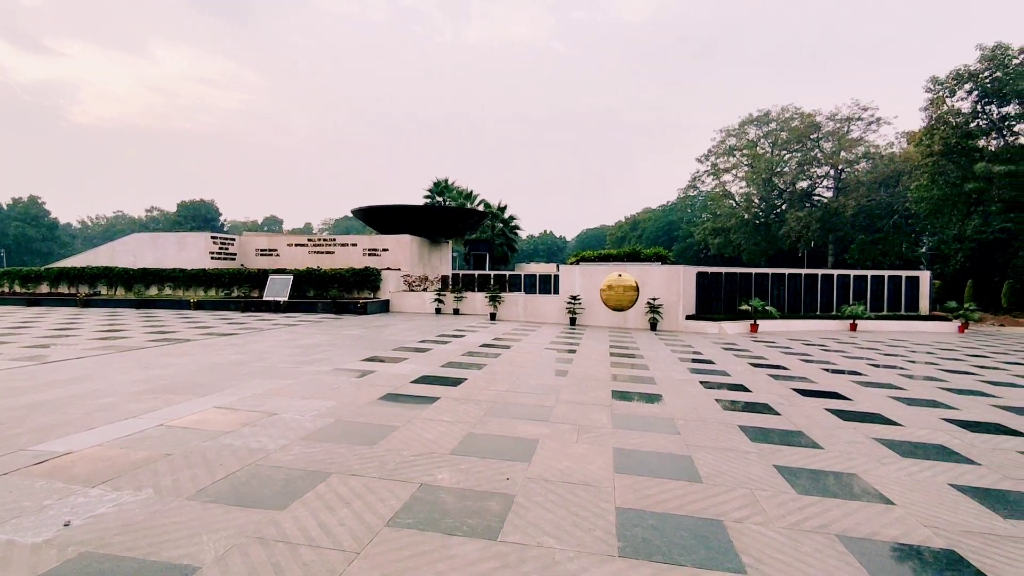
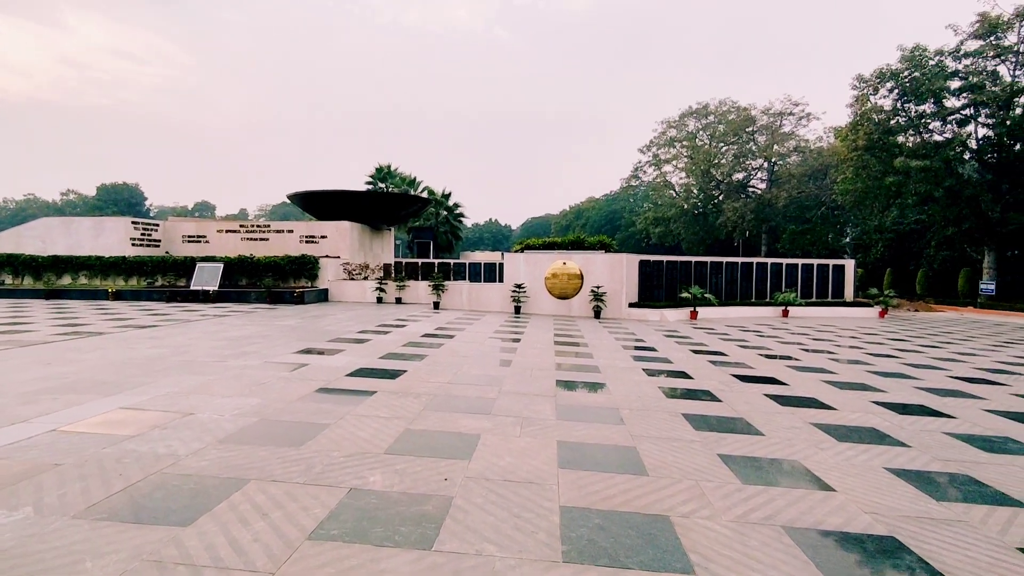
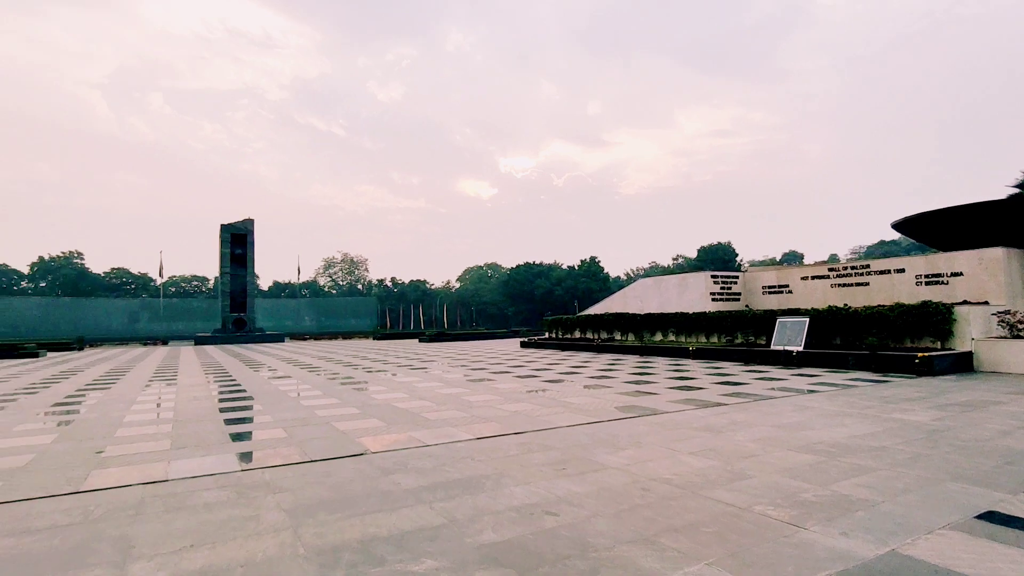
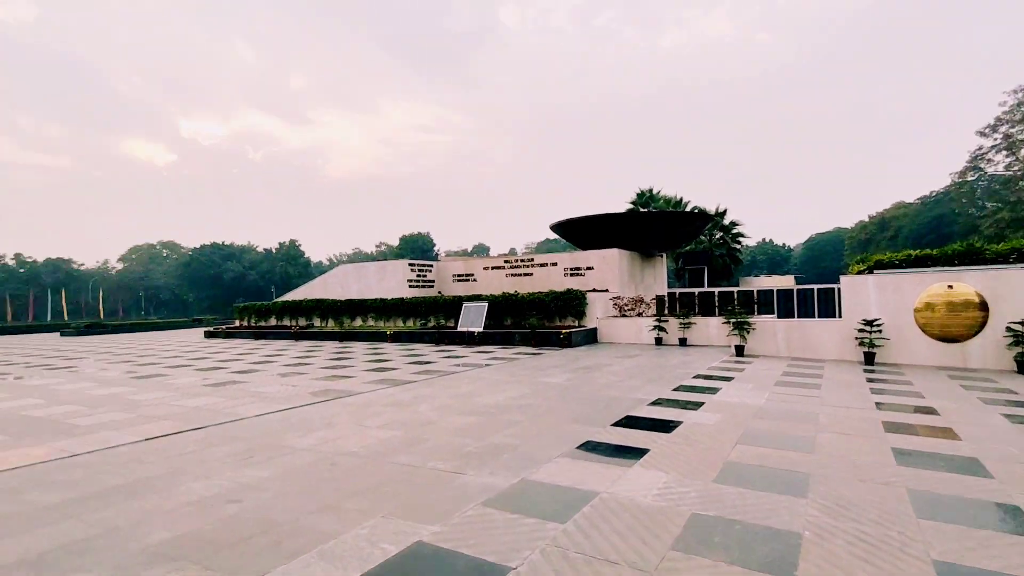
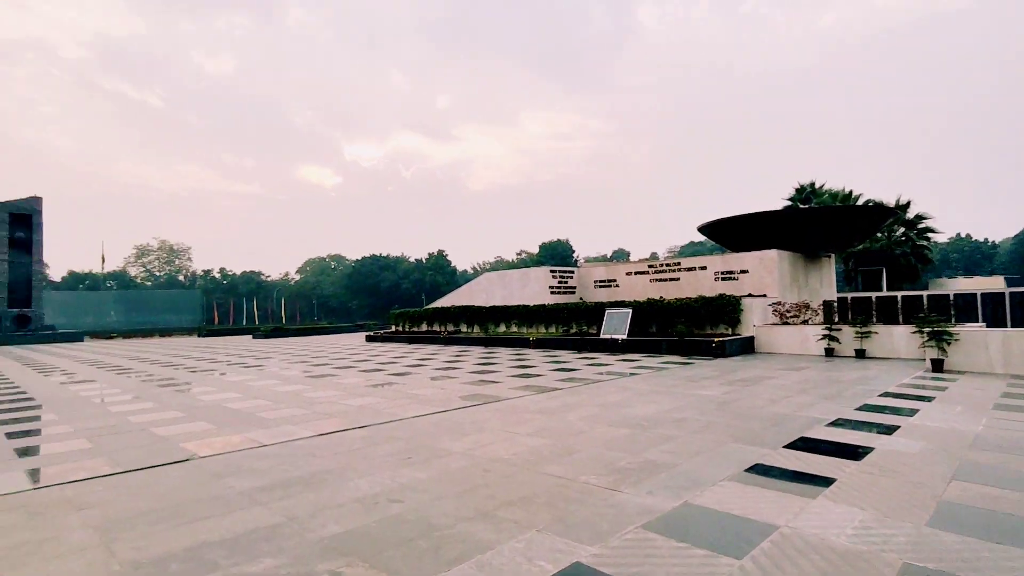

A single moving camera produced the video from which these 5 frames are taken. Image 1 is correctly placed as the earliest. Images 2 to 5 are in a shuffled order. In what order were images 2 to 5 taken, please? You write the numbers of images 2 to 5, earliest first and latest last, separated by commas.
2, 4, 5, 3
